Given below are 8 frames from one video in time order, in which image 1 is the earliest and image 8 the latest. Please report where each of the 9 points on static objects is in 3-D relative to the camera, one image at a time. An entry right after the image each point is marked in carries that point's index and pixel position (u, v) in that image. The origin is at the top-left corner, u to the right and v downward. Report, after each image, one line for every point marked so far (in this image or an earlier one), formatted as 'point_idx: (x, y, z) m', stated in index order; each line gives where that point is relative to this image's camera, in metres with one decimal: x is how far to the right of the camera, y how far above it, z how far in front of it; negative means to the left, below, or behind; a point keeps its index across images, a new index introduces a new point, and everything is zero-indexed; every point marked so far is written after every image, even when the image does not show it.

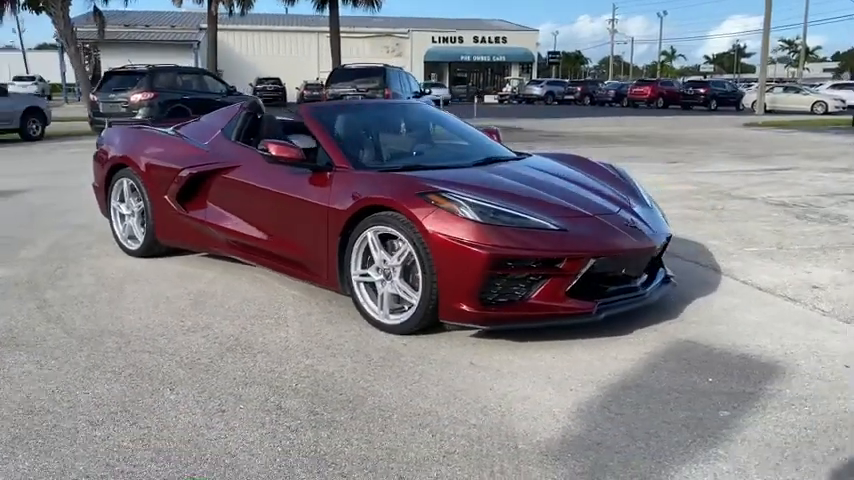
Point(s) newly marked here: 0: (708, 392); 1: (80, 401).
0: (+1.5, -0.8, +3.9) m
1: (-1.8, -0.8, +3.8) m
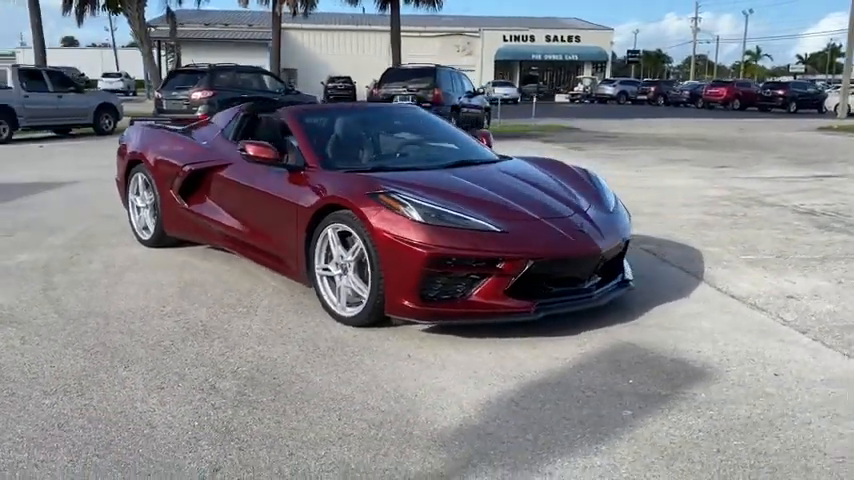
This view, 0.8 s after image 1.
0: (+1.1, -0.8, +4.0) m
1: (-2.2, -0.8, +4.2) m
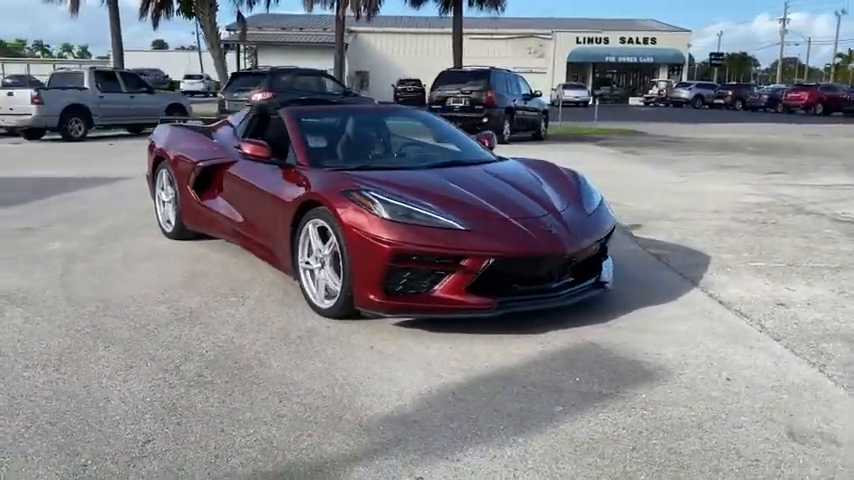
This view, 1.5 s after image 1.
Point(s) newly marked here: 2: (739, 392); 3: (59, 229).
0: (+0.8, -0.8, +4.1) m
1: (-2.5, -0.7, +4.6) m
2: (+1.7, -0.8, +4.1) m
3: (-4.2, +0.1, +8.5) m
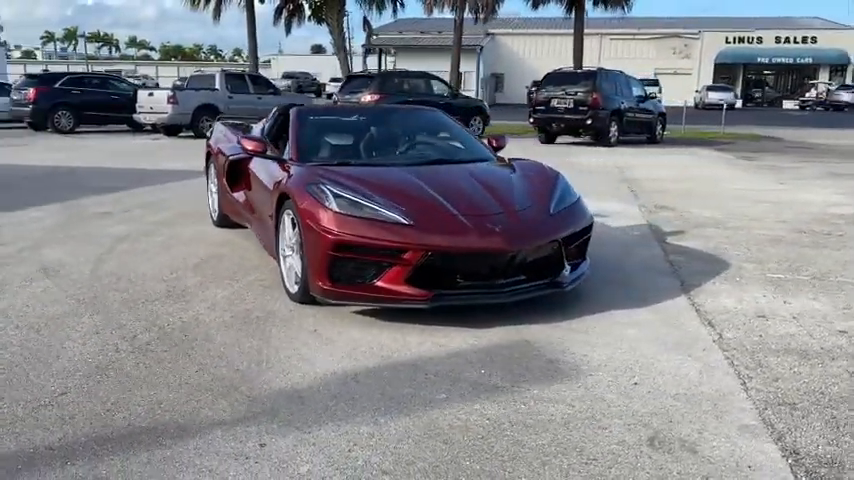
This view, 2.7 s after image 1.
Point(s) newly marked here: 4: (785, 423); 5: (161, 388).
0: (+0.2, -0.8, +4.2) m
1: (-2.9, -0.5, +5.3) m
2: (+1.1, -0.8, +4.0) m
3: (-3.8, +0.3, +9.5) m
4: (+1.8, -0.9, +3.7) m
5: (-1.5, -0.8, +4.0) m
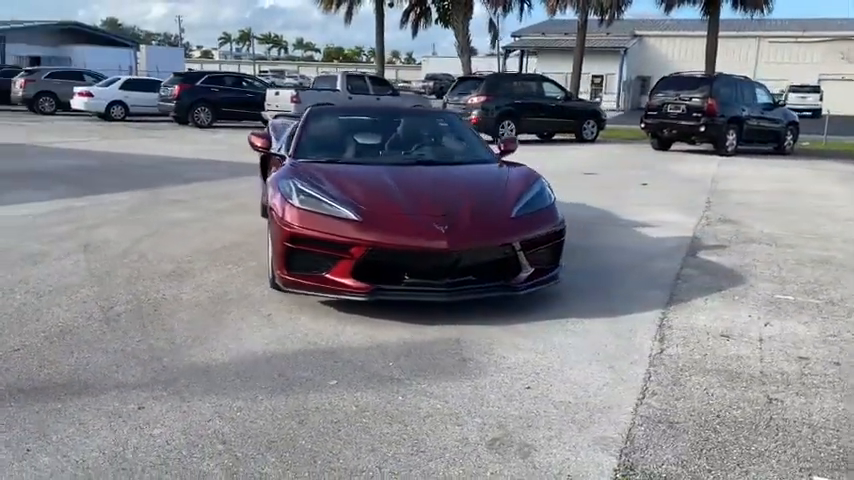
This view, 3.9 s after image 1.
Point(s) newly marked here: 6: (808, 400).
0: (-0.4, -0.8, +4.4) m
1: (-3.1, -0.3, +6.1) m
2: (+0.5, -0.9, +4.0) m
3: (-3.2, +0.5, +10.4) m
4: (+1.1, -1.0, +3.6) m
5: (-2.0, -0.7, +4.6) m
6: (+2.1, -0.9, +4.2) m
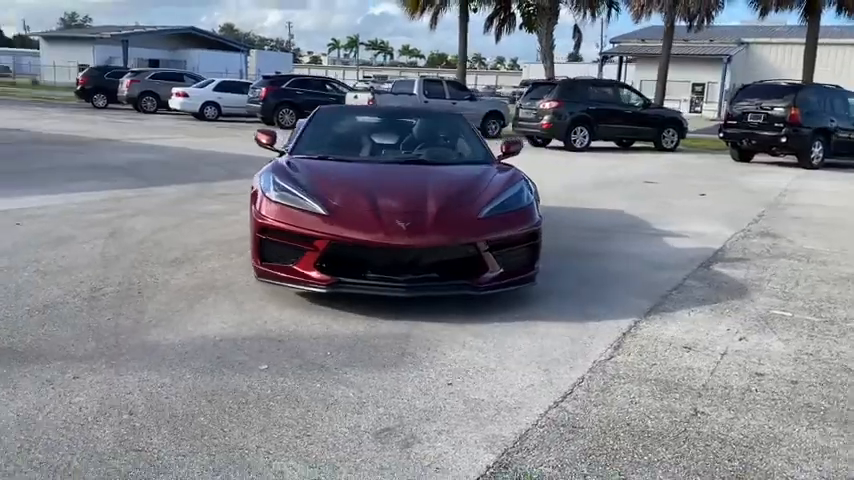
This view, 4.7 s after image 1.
0: (-0.8, -0.7, +4.6) m
1: (-3.3, -0.2, +6.6) m
2: (0.0, -0.8, +4.1) m
3: (-2.8, +0.6, +10.8) m
4: (+0.5, -1.0, +3.6) m
5: (-2.4, -0.6, +4.9) m
6: (+1.6, -0.9, +4.0) m
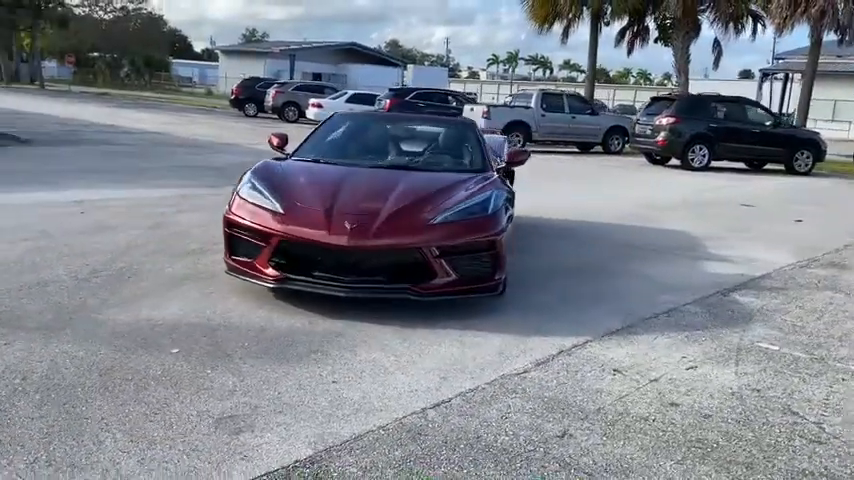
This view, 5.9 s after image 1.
0: (-1.4, -0.7, +4.8) m
1: (-3.4, -0.1, +7.3) m
2: (-0.7, -0.8, +4.1) m
3: (-2.0, +0.6, +11.4) m
4: (-0.3, -1.0, +3.6) m
5: (-2.9, -0.5, +5.5) m
6: (+0.9, -1.0, +3.7) m
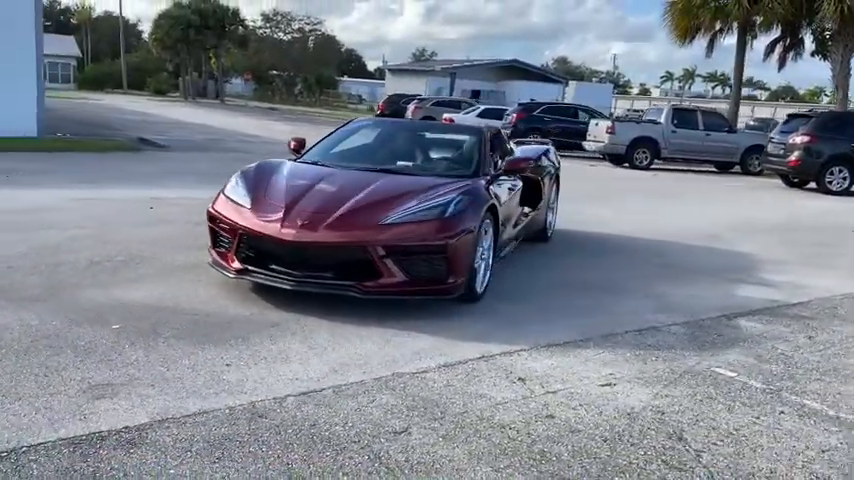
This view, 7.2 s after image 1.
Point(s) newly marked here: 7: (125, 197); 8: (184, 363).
0: (-1.9, -0.6, +5.2) m
1: (-3.3, 0.0, +8.1) m
2: (-1.4, -0.8, +4.4) m
3: (-1.1, +0.6, +11.8) m
4: (-1.1, -0.9, +3.7) m
5: (-3.2, -0.3, +6.2) m
6: (+0.1, -1.0, +3.7) m
7: (-4.4, +0.6, +10.8) m
8: (-1.5, -0.7, +4.5) m
